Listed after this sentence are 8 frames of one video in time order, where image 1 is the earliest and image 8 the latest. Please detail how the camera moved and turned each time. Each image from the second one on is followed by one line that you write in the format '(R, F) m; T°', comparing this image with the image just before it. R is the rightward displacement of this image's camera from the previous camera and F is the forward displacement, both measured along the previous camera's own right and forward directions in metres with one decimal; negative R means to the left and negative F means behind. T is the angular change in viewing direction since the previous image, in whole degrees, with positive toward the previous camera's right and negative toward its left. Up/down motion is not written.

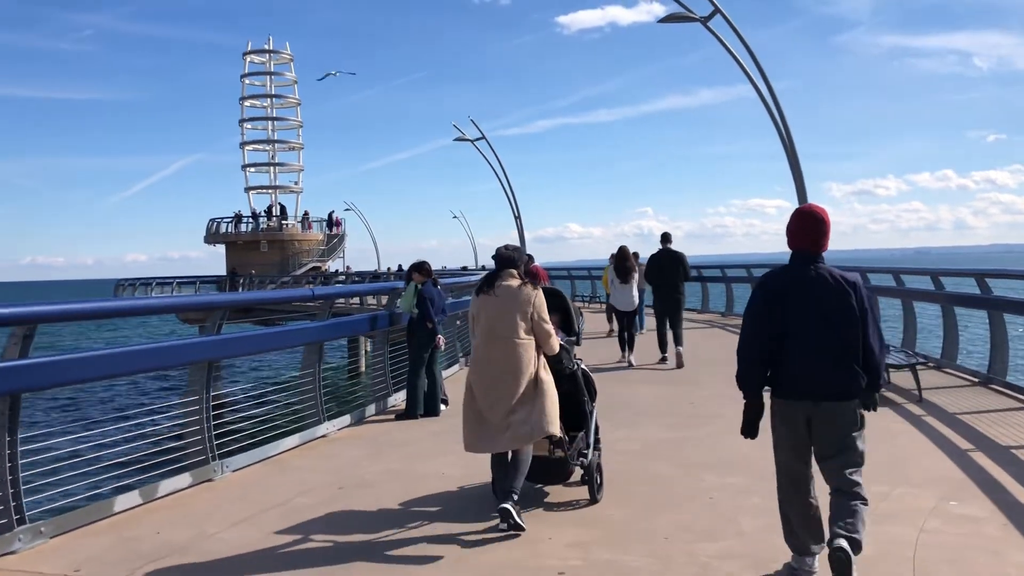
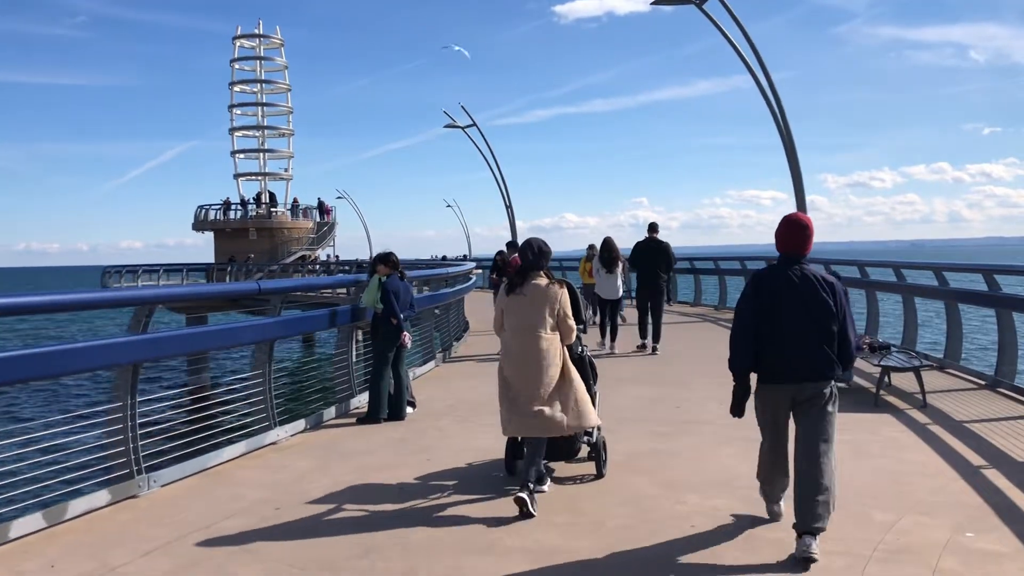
(+0.2, +0.7) m; 0°
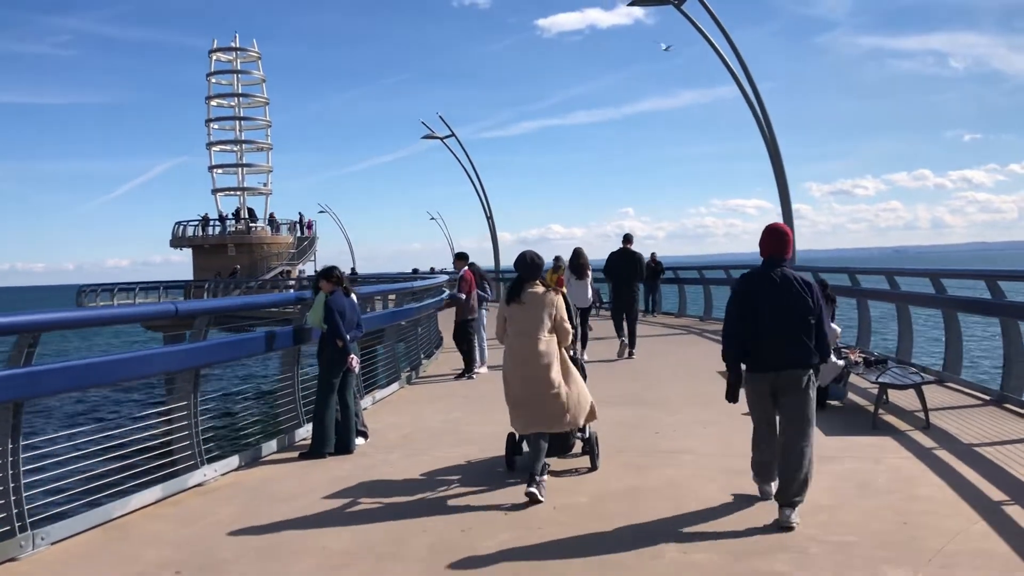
(+0.2, +0.8) m; +1°
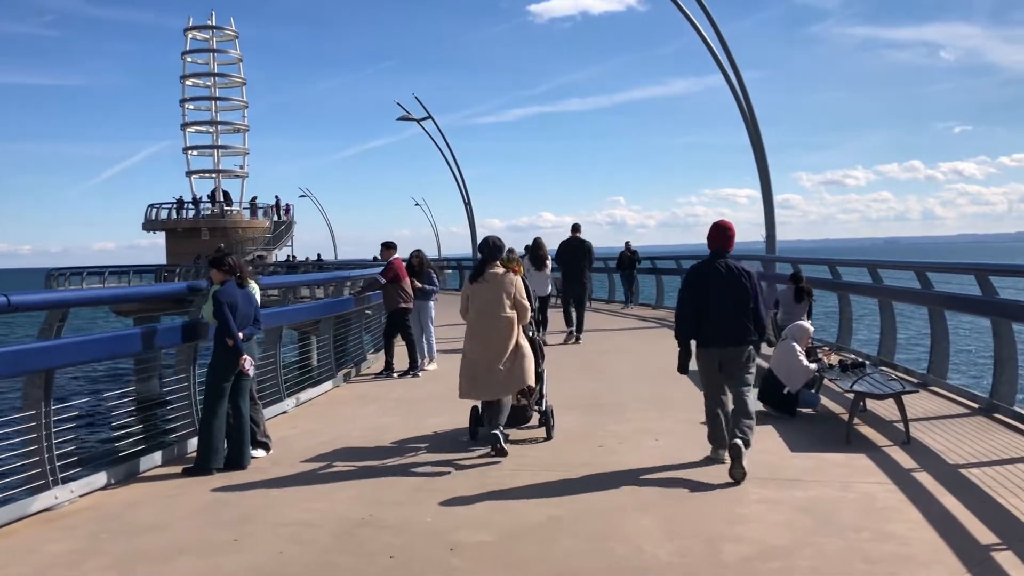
(+0.5, +0.9) m; +1°
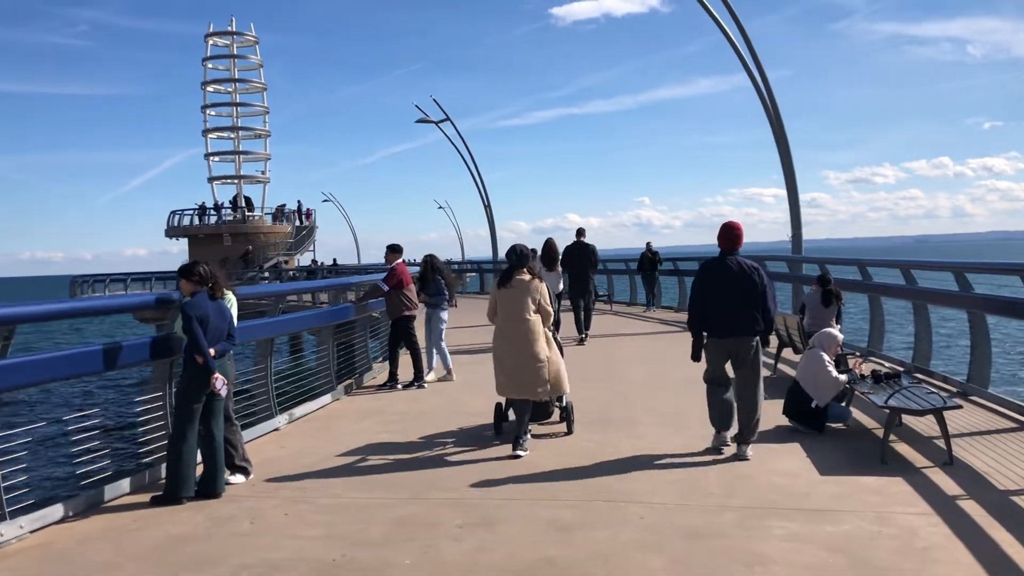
(+0.2, +0.5) m; -2°
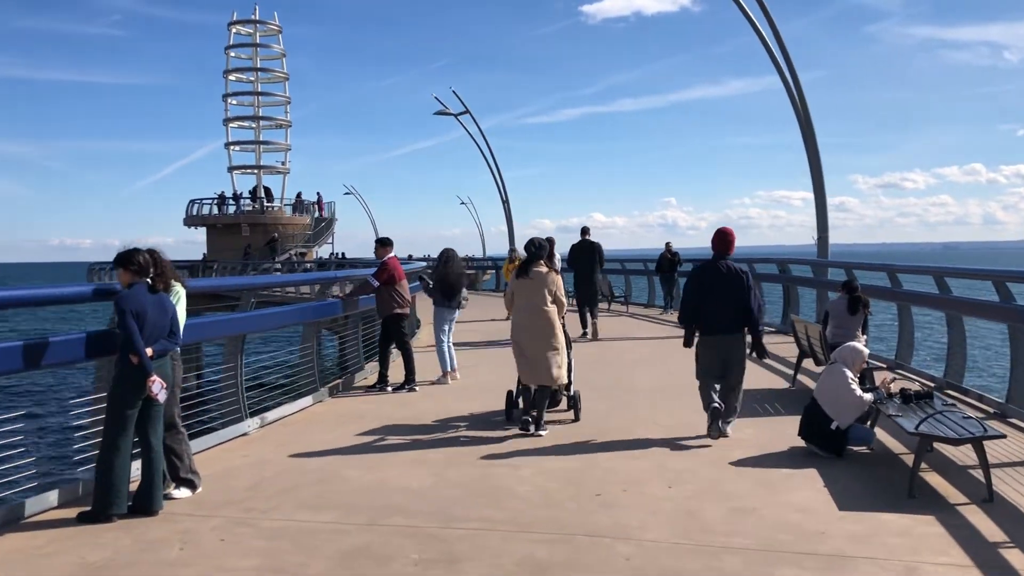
(+0.2, +0.7) m; -1°
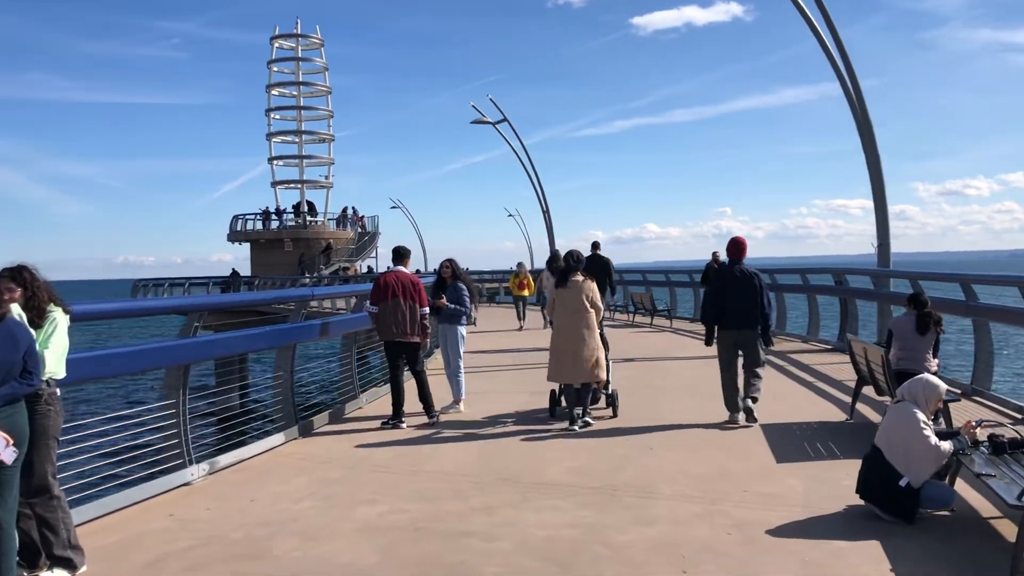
(+0.4, +1.2) m; -3°
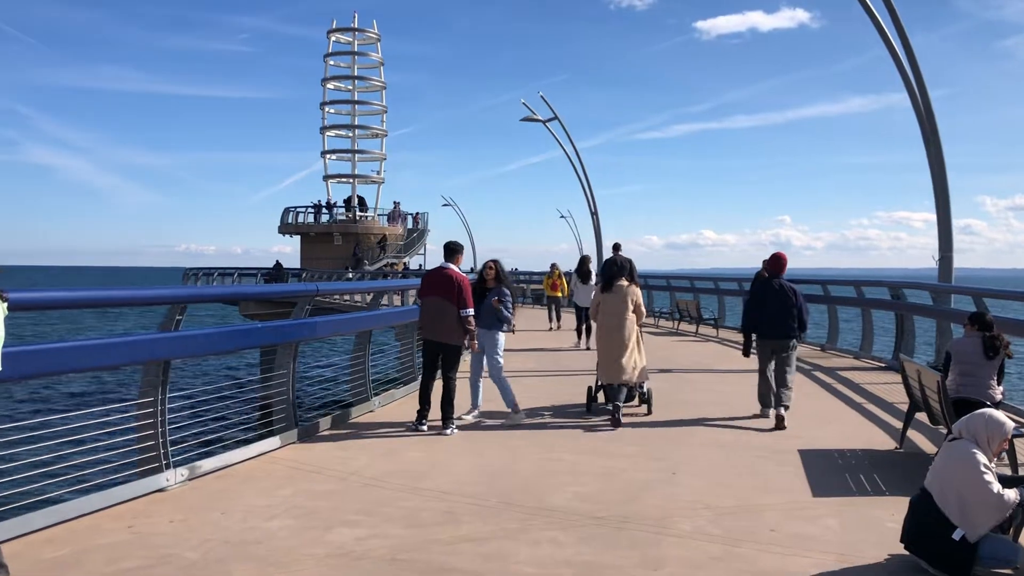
(+0.3, +0.6) m; -3°
